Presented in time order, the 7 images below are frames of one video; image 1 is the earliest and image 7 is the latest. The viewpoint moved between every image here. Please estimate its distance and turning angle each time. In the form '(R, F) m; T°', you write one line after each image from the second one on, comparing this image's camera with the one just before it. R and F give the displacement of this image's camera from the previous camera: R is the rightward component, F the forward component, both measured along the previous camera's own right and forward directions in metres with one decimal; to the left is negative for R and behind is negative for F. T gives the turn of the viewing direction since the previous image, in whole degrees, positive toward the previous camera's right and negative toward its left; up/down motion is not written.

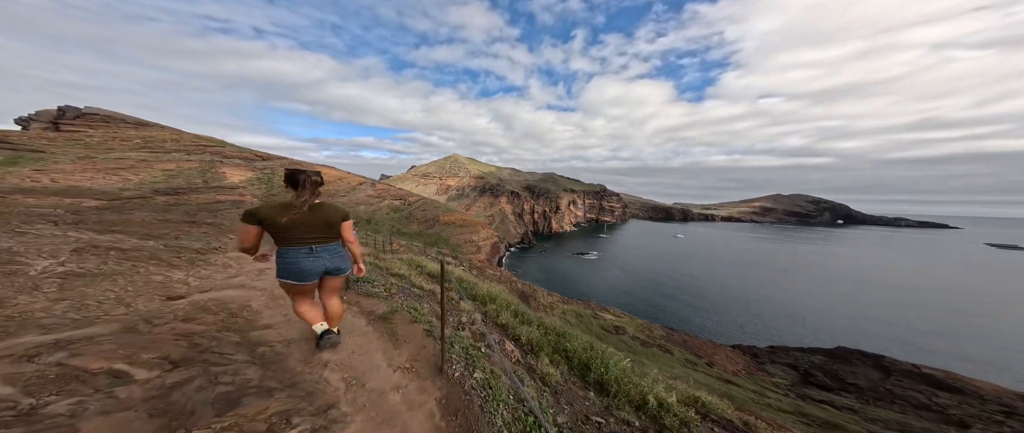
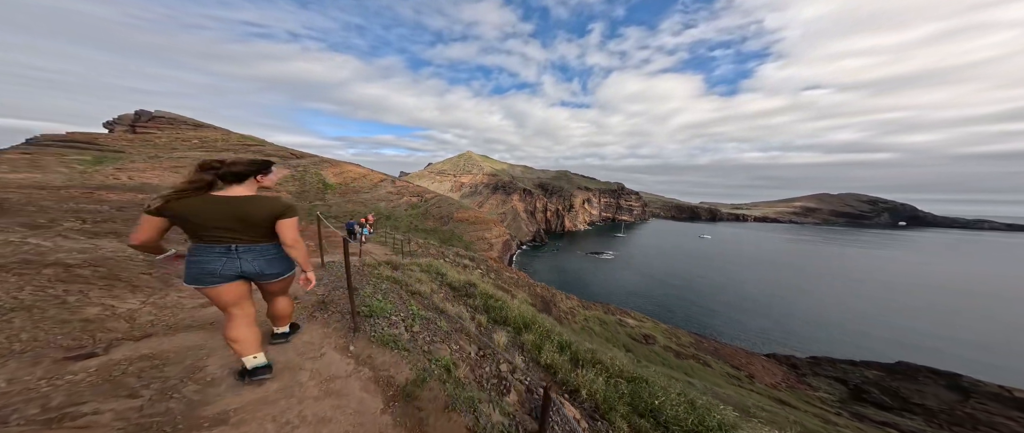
(-0.9, +1.7) m; -3°
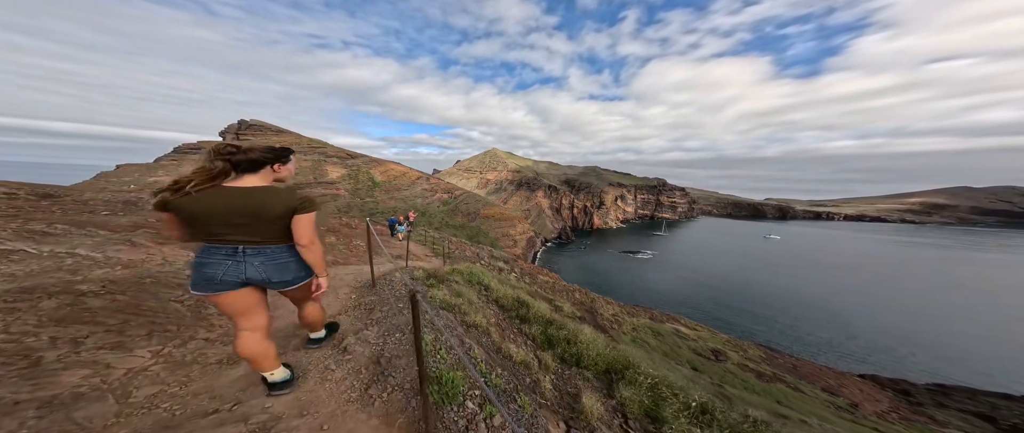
(-1.4, +1.5) m; -7°
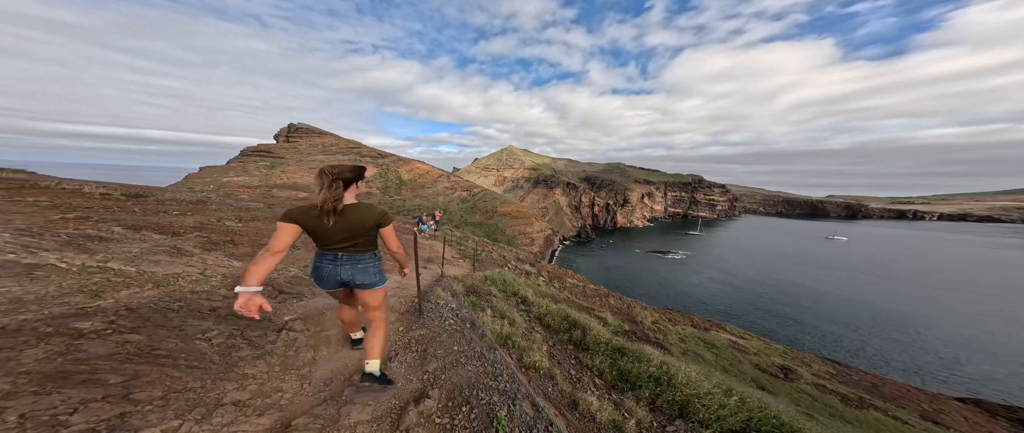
(-1.1, +1.1) m; -5°
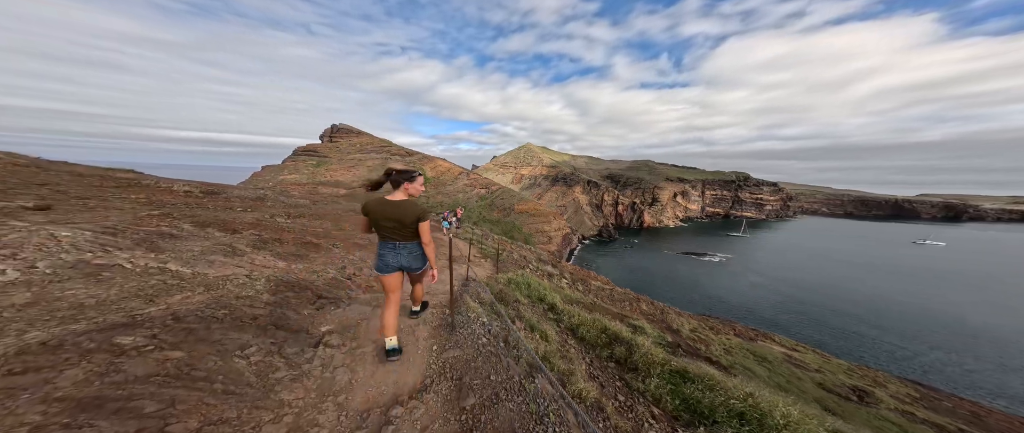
(-0.3, +0.5) m; -6°
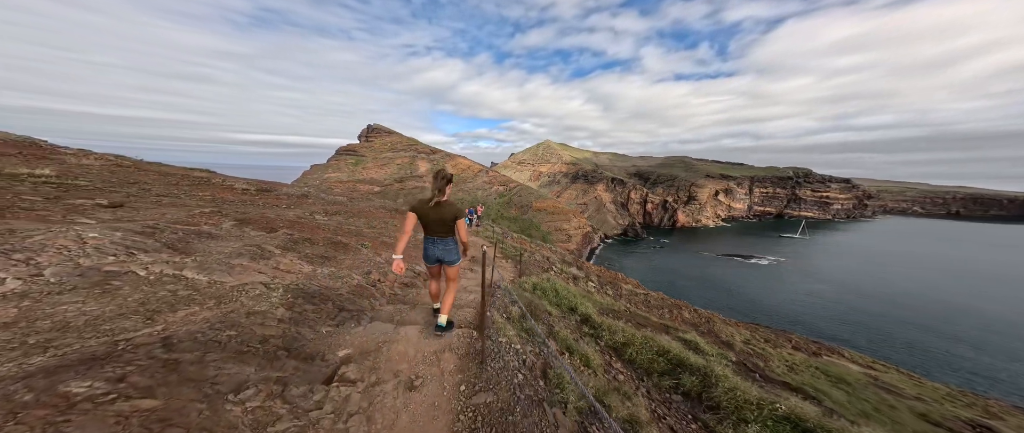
(-0.2, +0.8) m; -7°
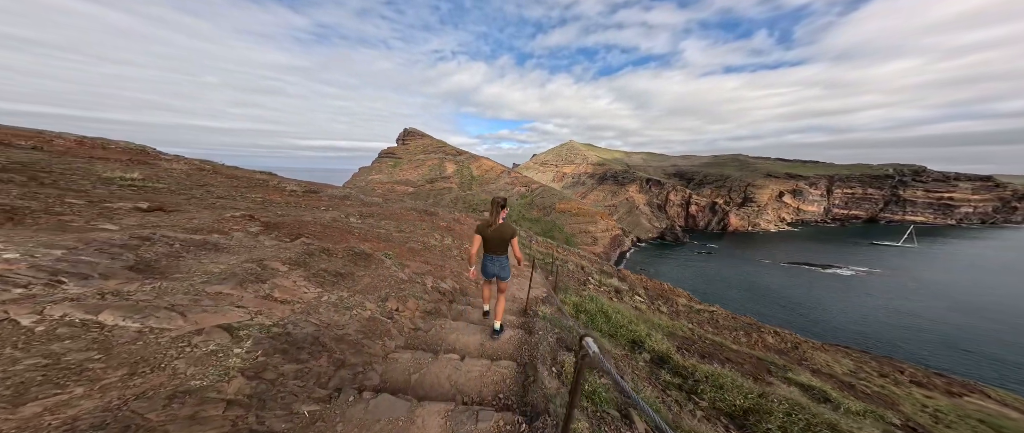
(-0.4, +1.6) m; -8°
